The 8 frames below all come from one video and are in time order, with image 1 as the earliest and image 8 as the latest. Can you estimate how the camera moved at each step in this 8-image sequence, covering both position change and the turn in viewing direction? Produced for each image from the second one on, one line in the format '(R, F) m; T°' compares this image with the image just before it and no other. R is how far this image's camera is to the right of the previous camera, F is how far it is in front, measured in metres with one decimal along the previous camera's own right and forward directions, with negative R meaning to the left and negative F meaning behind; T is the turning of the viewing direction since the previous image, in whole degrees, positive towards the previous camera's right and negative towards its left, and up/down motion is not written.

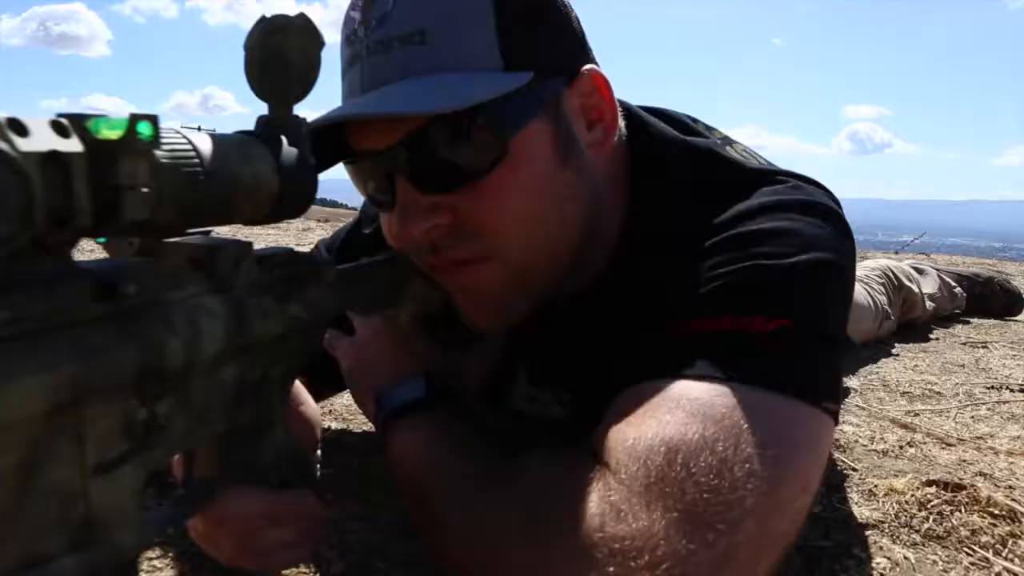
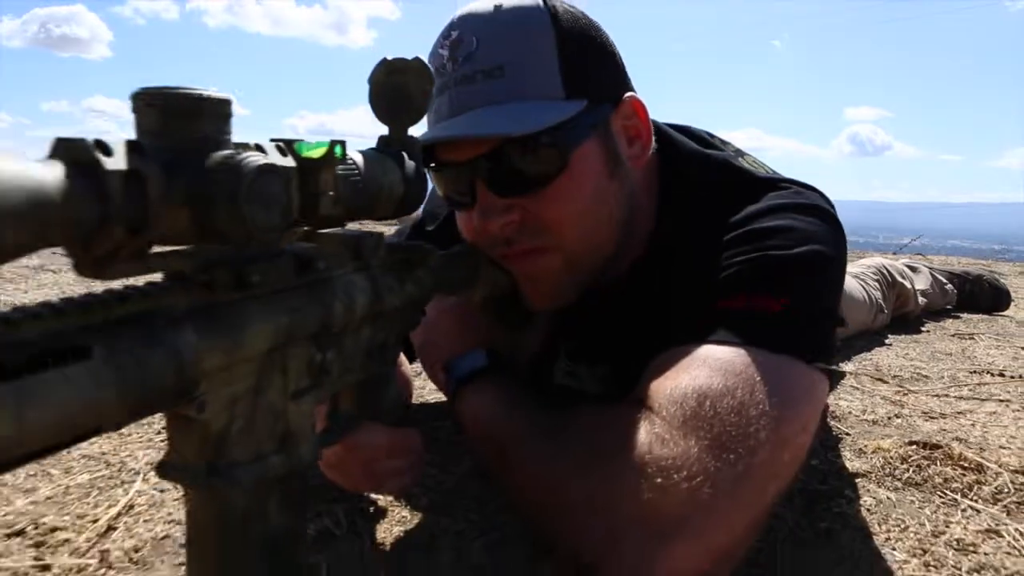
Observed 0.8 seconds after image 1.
(-0.2, -0.5) m; 0°
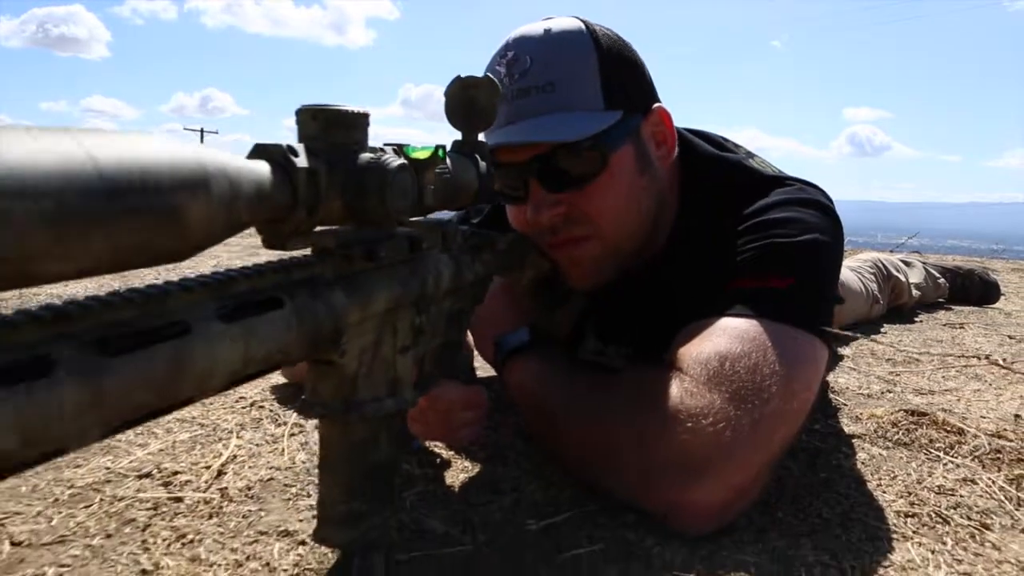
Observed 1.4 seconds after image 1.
(-0.2, -0.4) m; 0°
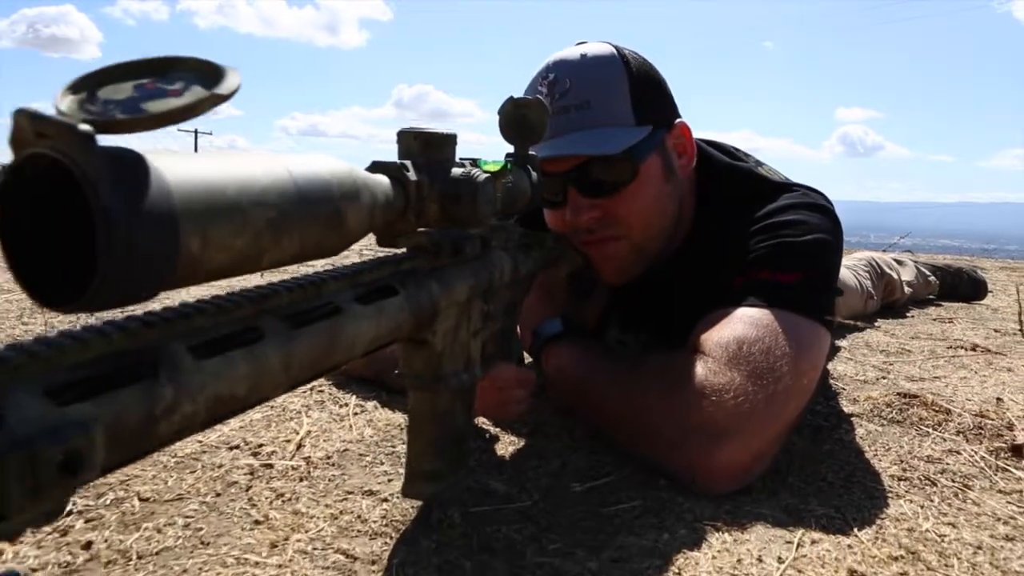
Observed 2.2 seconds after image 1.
(-0.2, -0.4) m; 0°
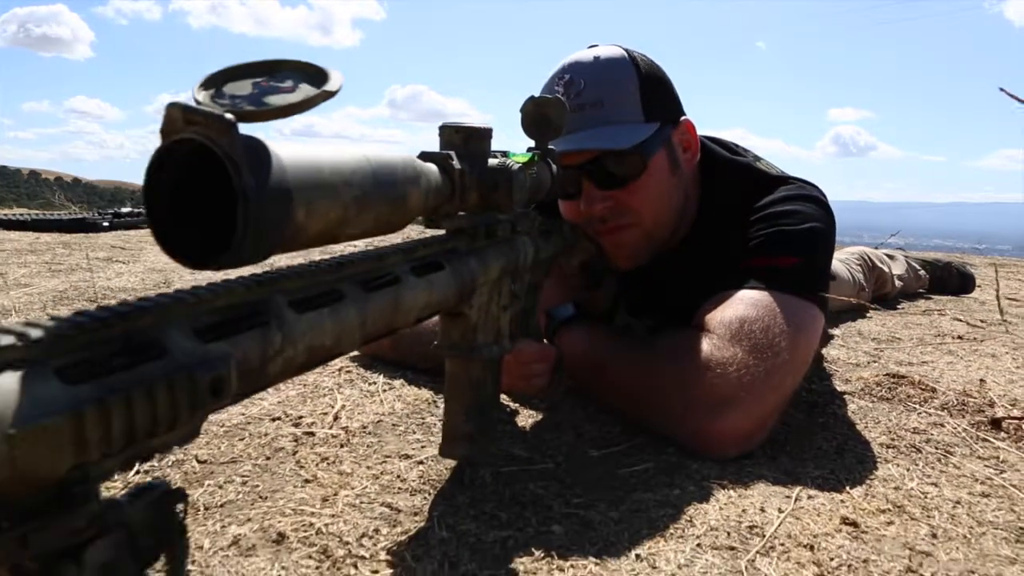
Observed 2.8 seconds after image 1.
(-0.1, -0.3) m; 0°
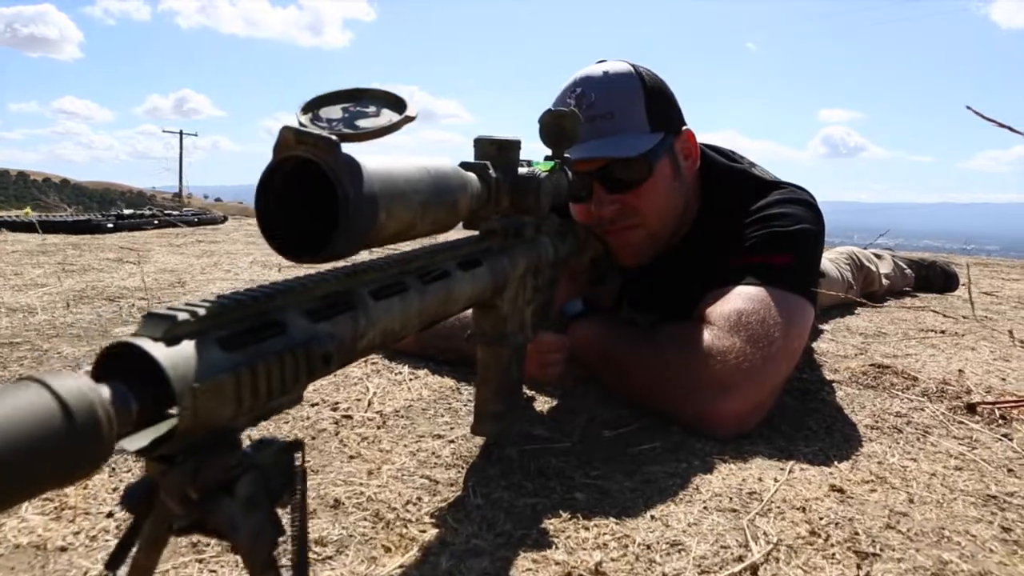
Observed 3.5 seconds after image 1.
(-0.1, -0.3) m; +1°
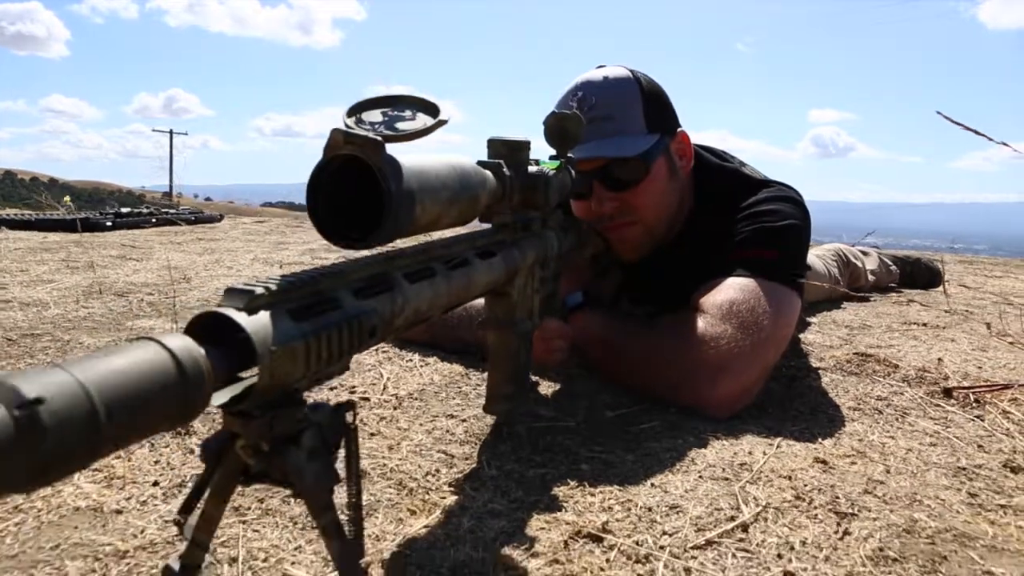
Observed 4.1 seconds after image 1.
(-0.1, -0.3) m; +1°
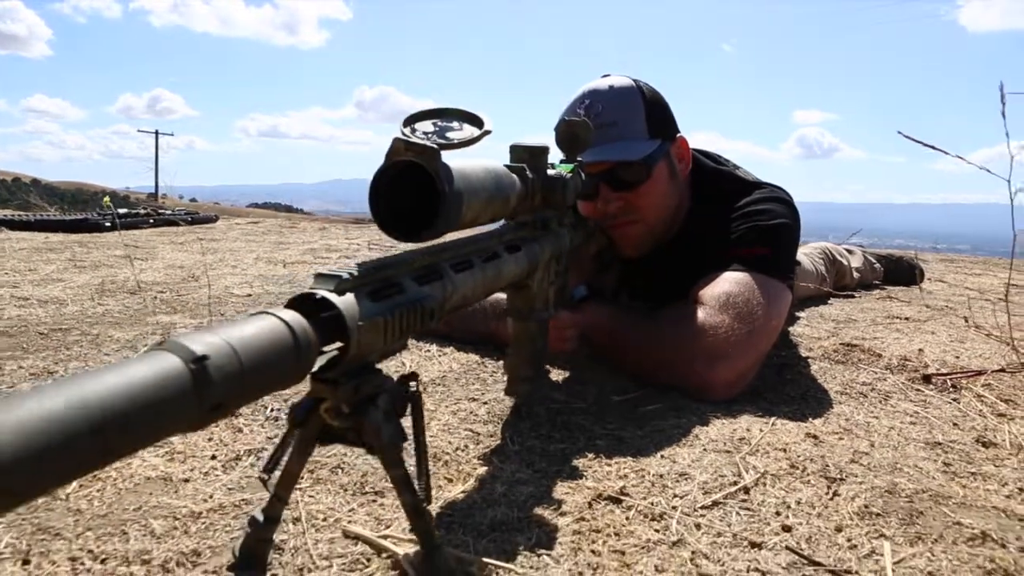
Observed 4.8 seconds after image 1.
(-0.2, -0.3) m; +1°
